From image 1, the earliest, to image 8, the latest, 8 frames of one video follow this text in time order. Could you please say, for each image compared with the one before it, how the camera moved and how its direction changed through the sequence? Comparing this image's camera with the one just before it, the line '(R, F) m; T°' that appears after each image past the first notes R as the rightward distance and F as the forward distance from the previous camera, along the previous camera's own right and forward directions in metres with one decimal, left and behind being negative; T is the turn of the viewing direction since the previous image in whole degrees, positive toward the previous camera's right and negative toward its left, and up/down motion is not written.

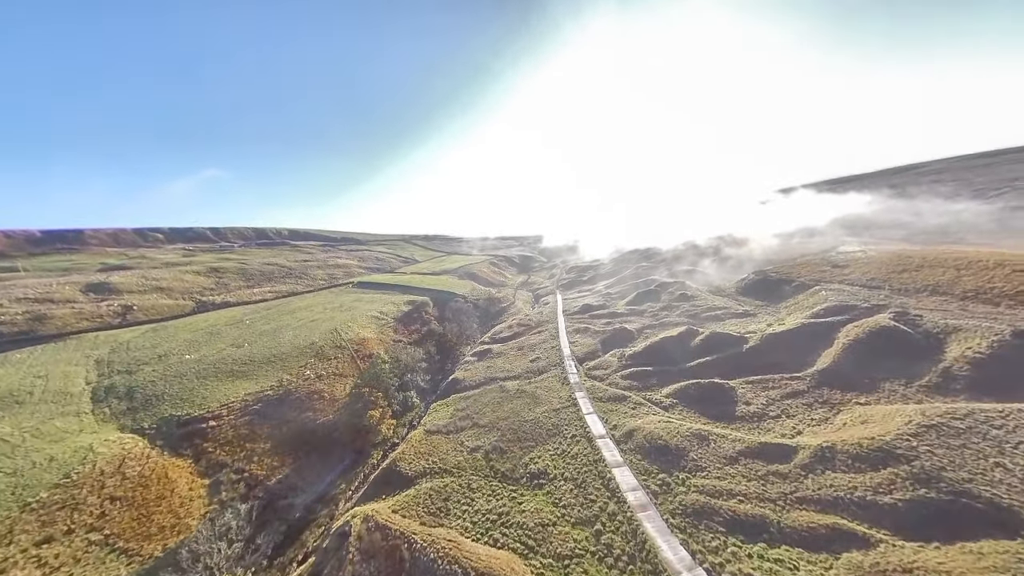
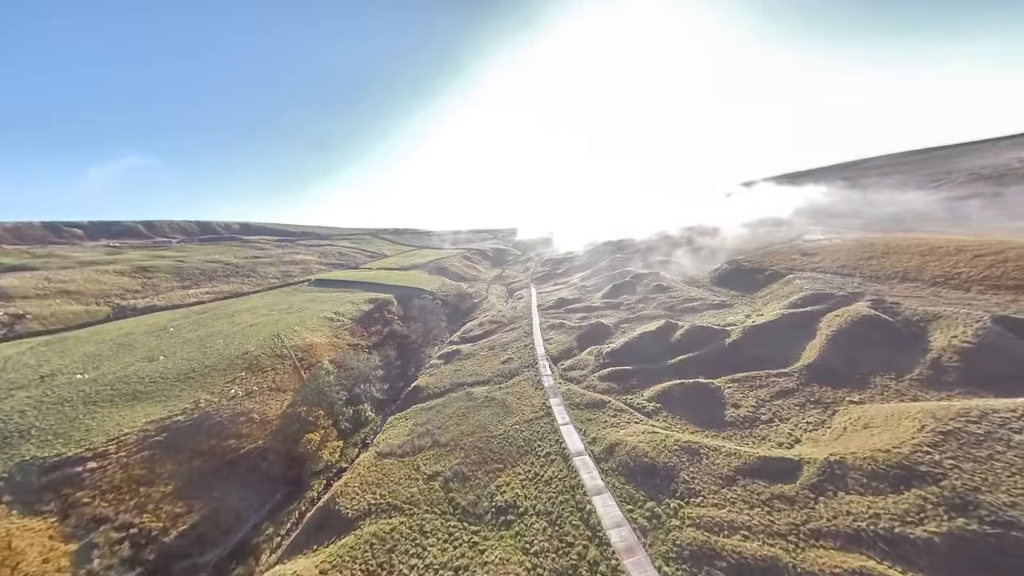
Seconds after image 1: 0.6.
(+2.2, +7.2) m; +5°
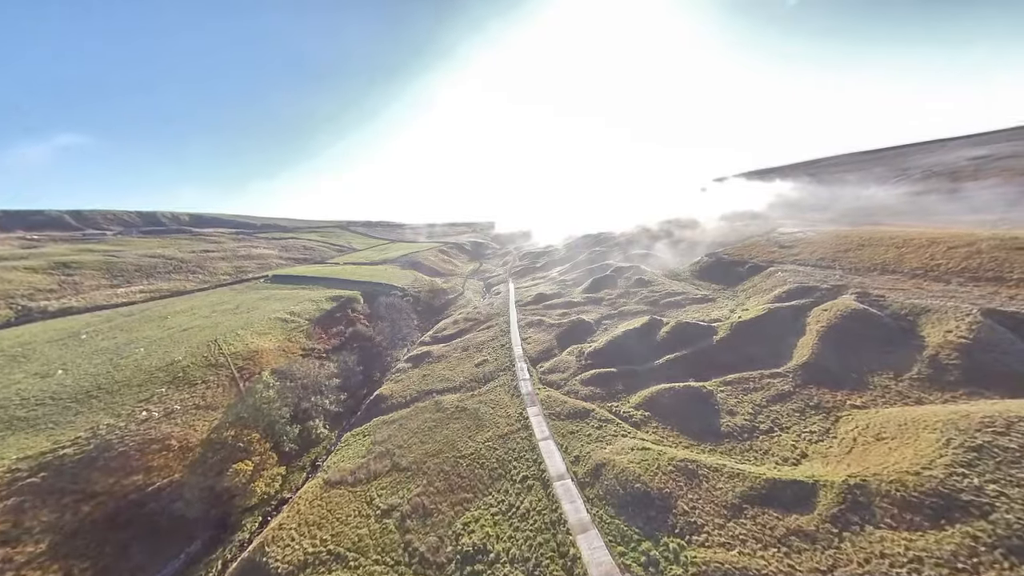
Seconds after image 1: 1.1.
(+1.3, +6.2) m; +4°
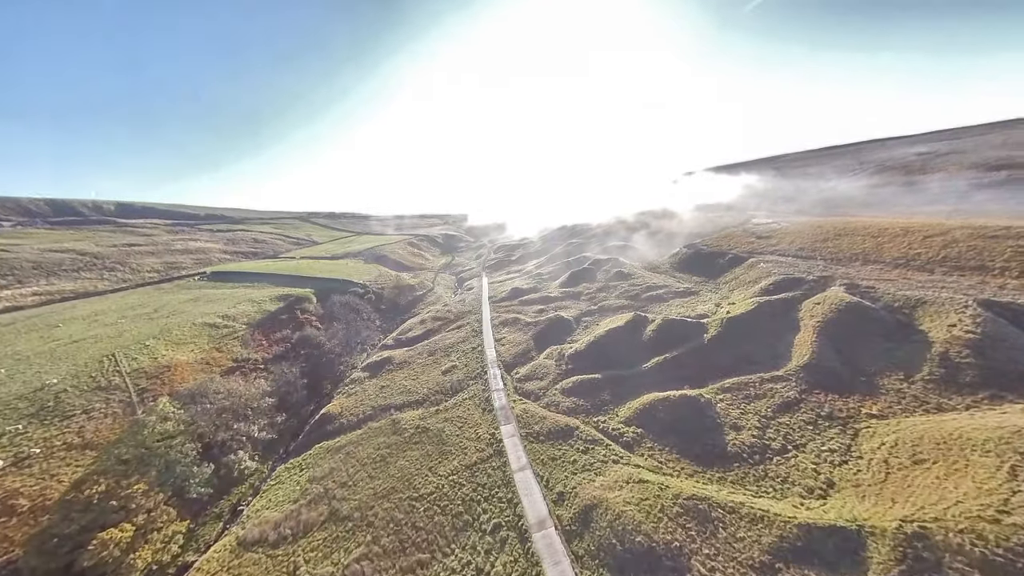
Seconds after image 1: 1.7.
(+1.1, +7.5) m; +5°
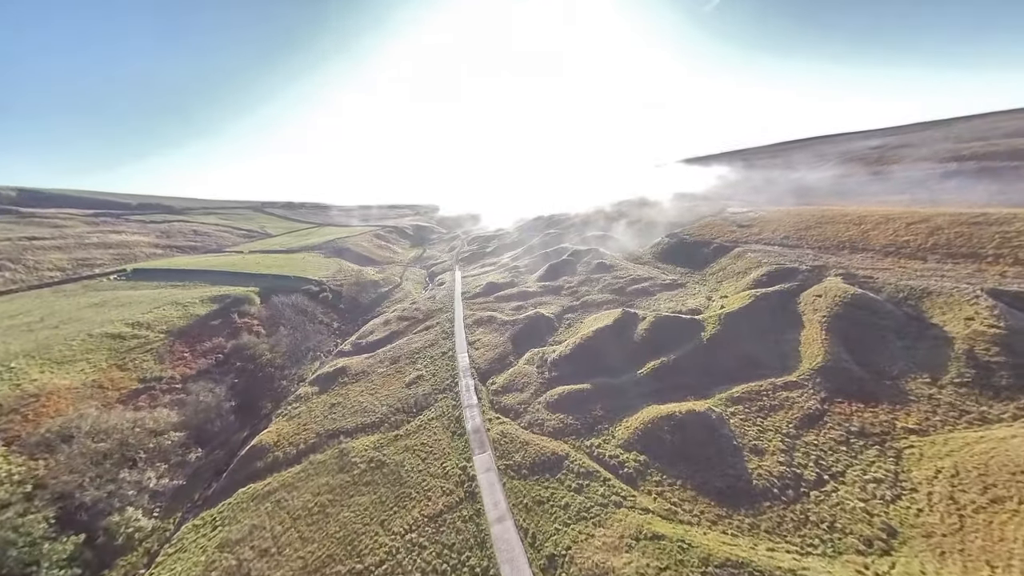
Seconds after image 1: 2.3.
(+0.5, +7.6) m; +5°
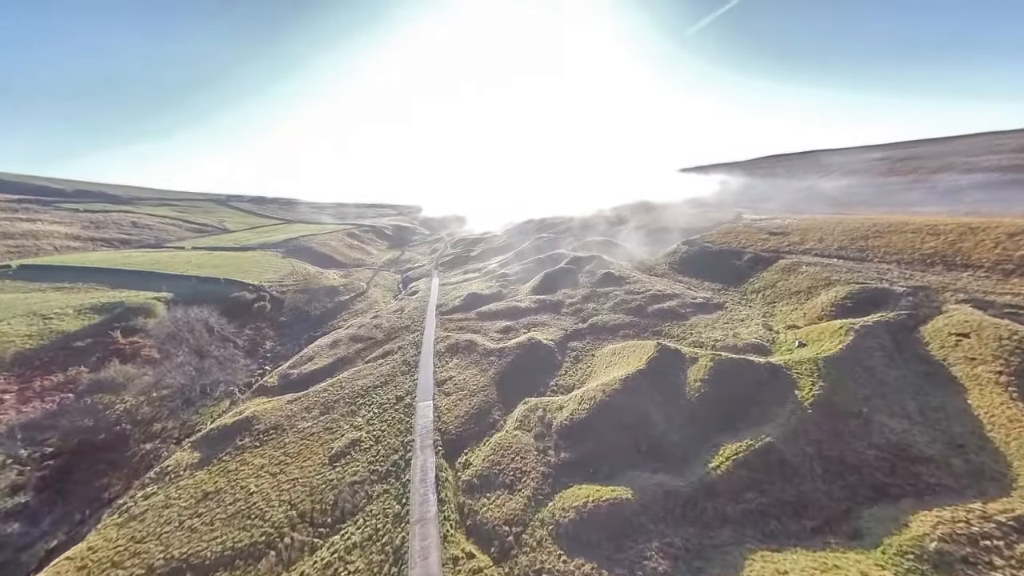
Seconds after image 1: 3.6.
(-0.2, +16.5) m; +3°
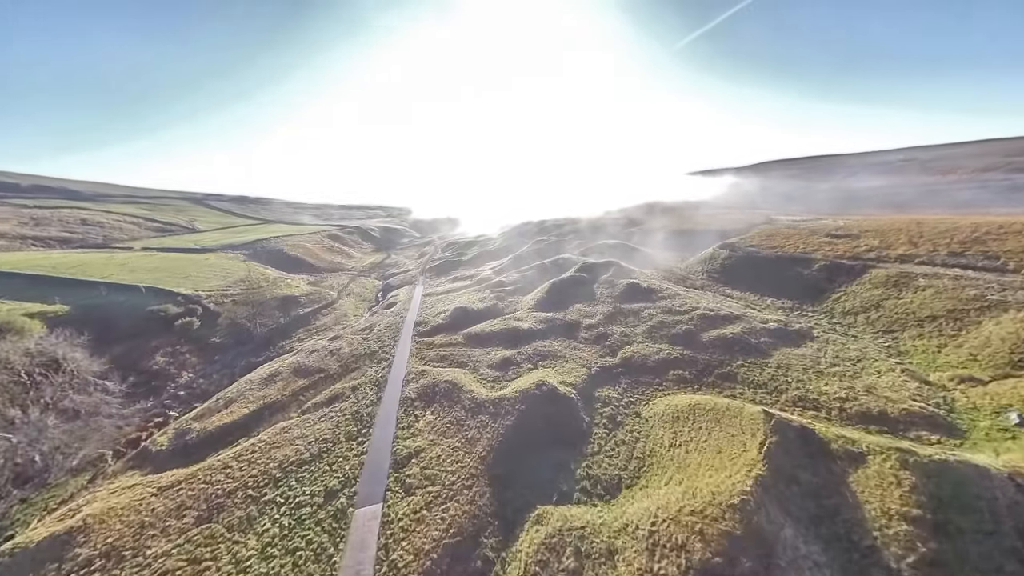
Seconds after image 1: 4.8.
(-0.8, +15.2) m; +1°
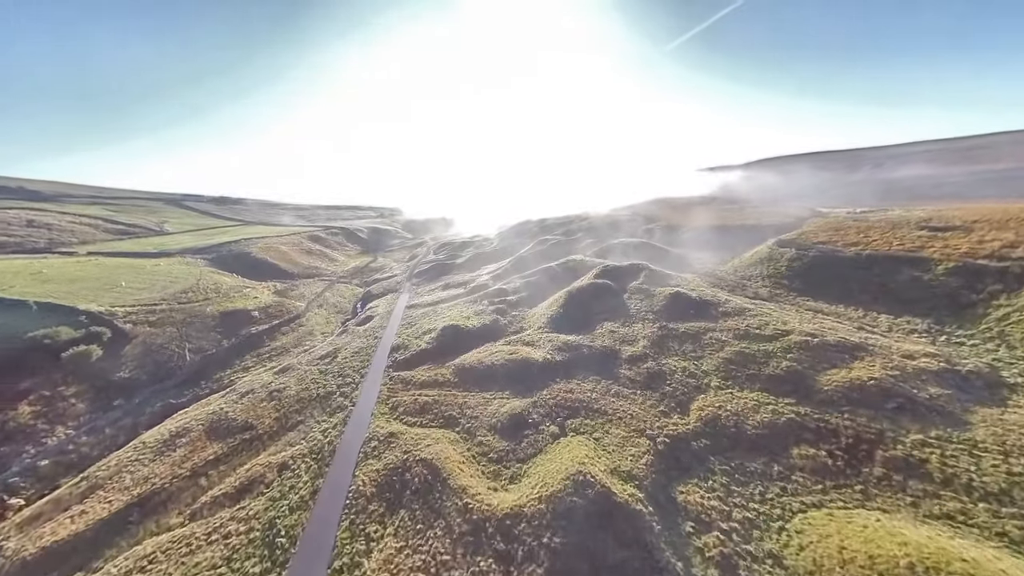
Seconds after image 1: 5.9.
(-1.5, +13.7) m; +1°
